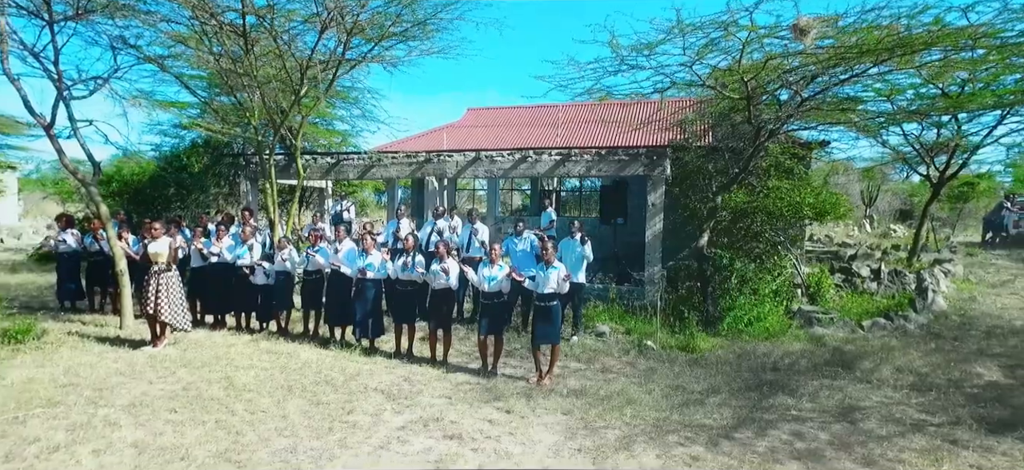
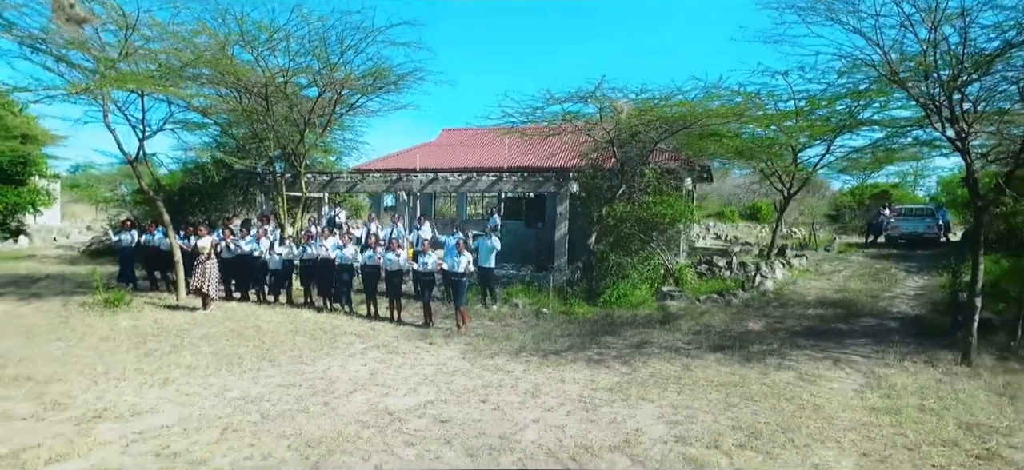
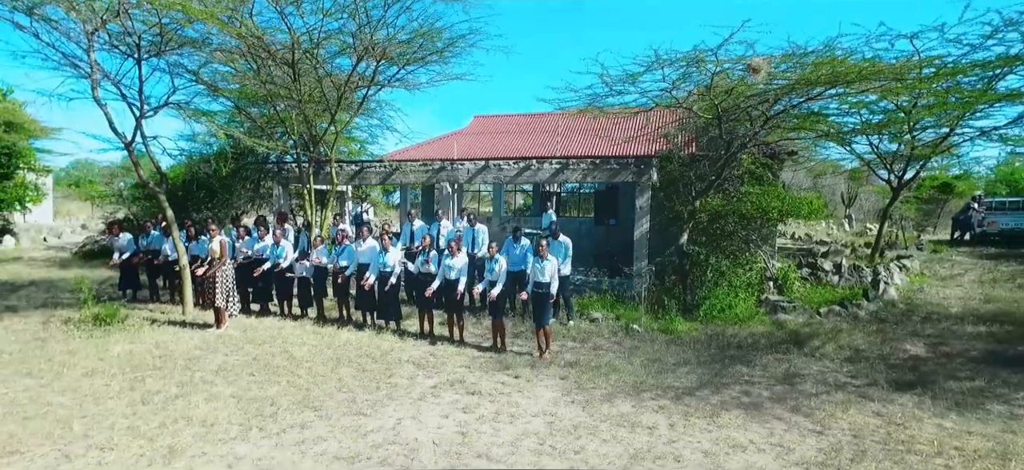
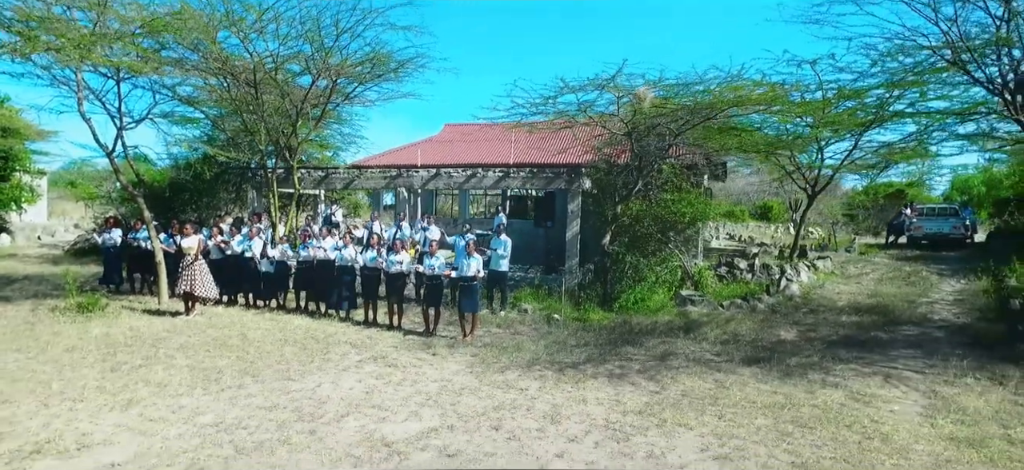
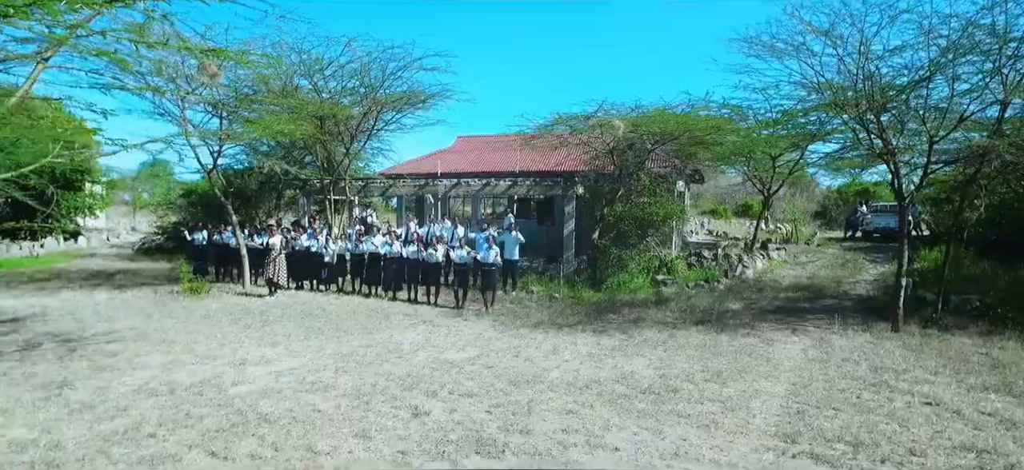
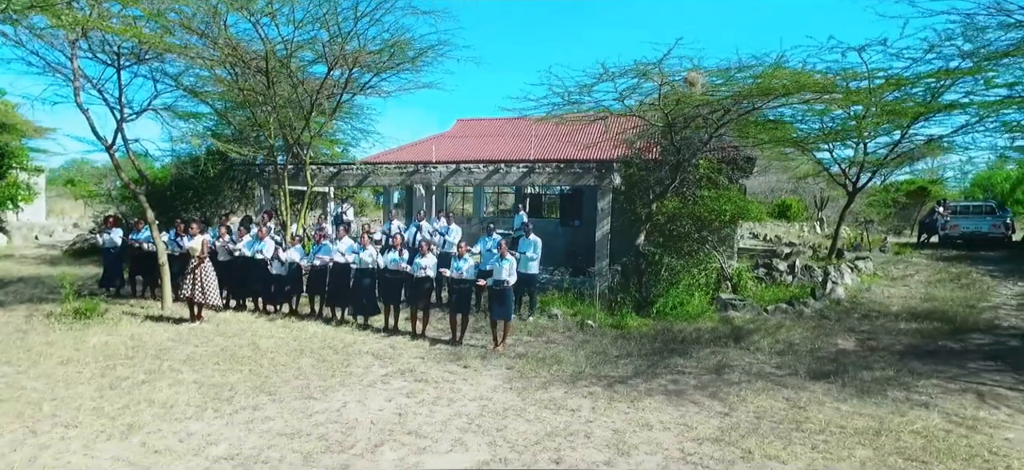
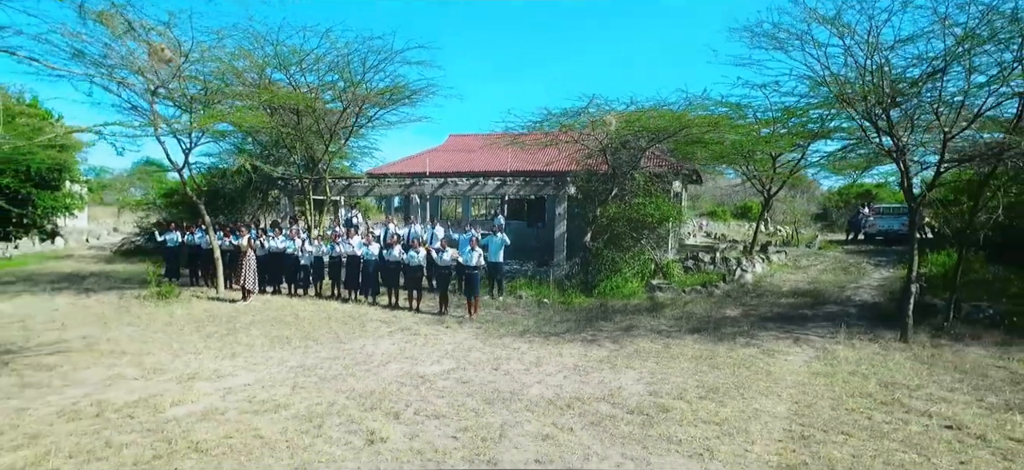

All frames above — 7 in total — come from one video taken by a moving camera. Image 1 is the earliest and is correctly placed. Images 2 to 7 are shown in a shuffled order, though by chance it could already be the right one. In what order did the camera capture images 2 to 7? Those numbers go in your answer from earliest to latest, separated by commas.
3, 6, 4, 2, 7, 5
